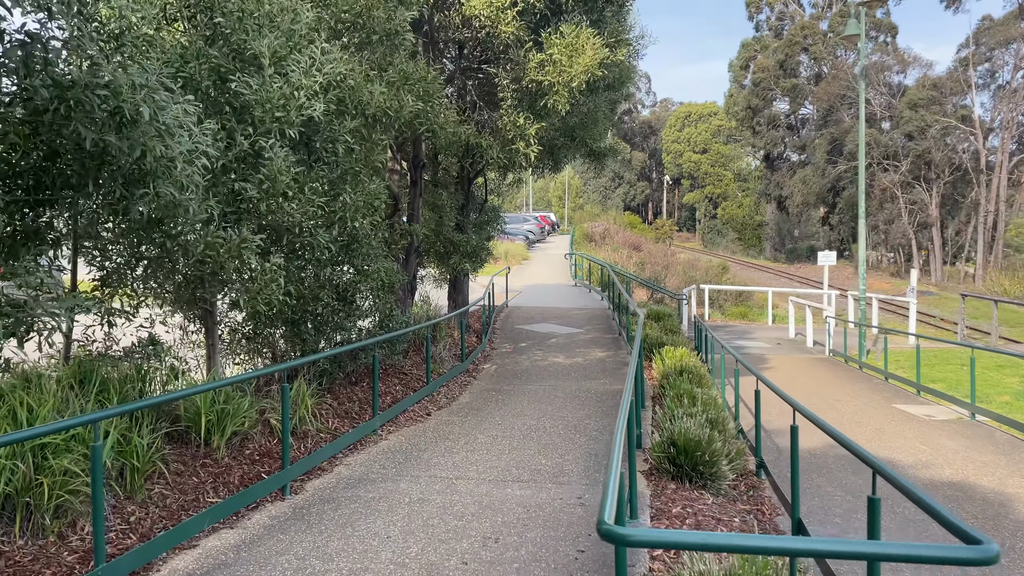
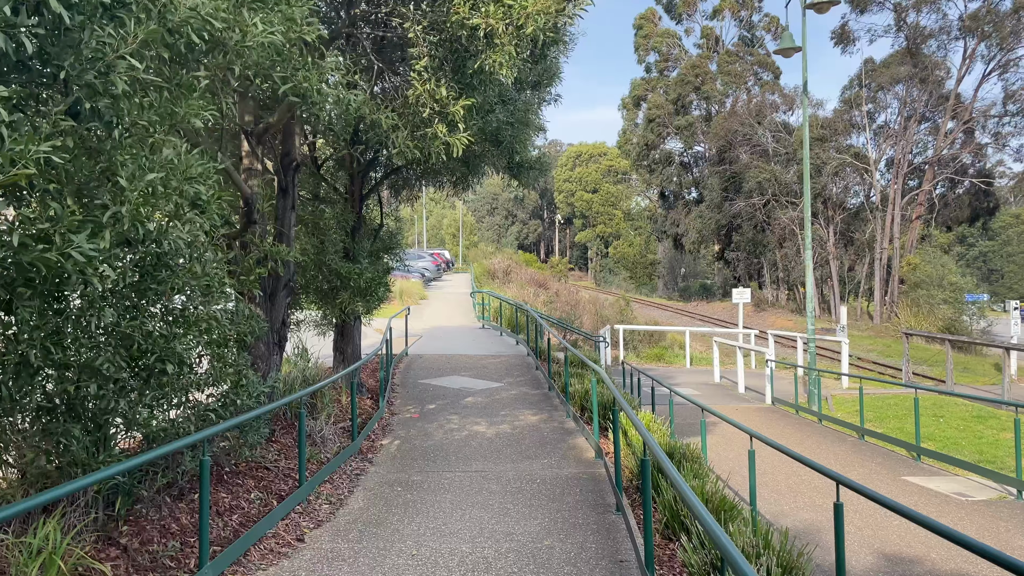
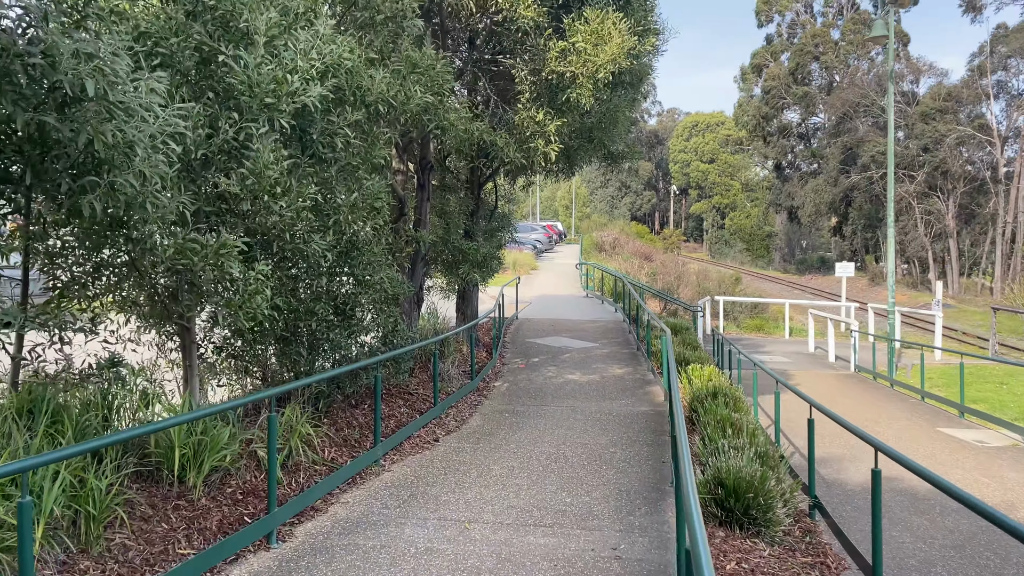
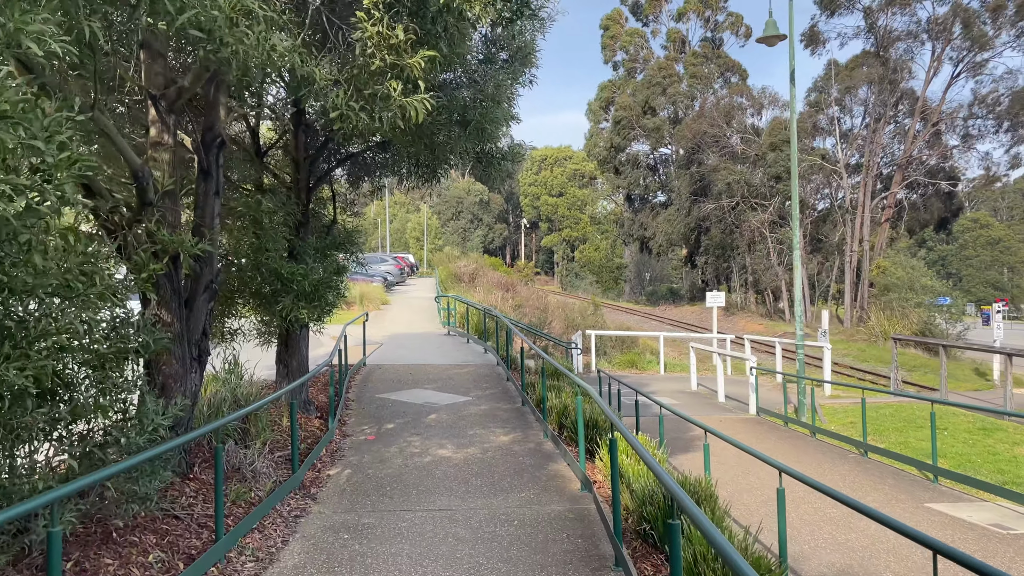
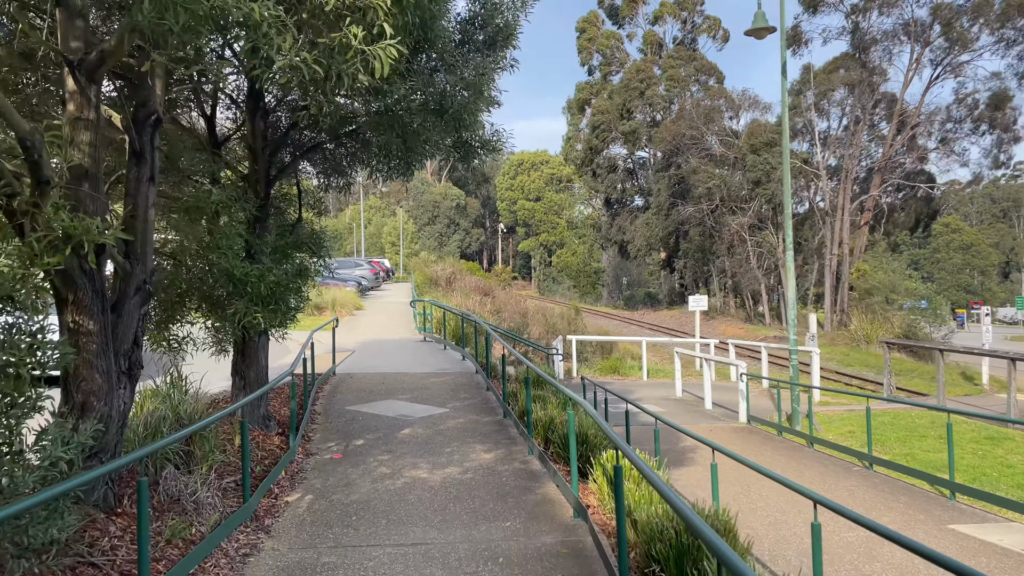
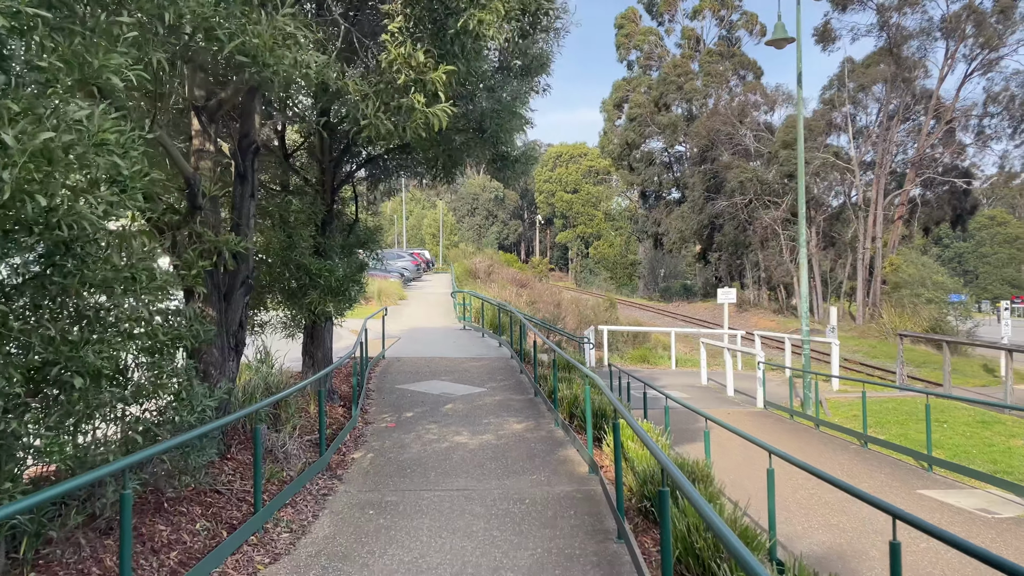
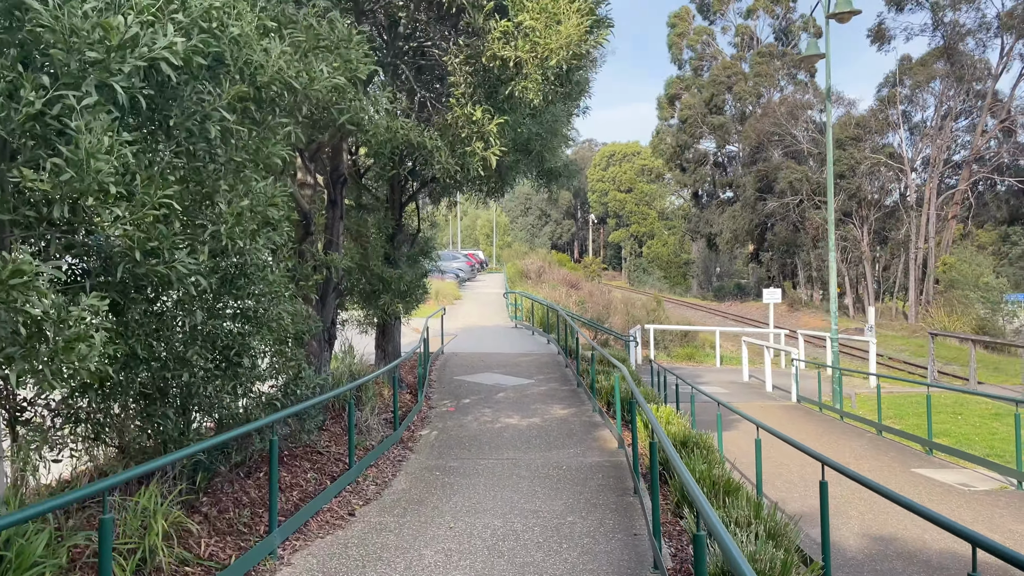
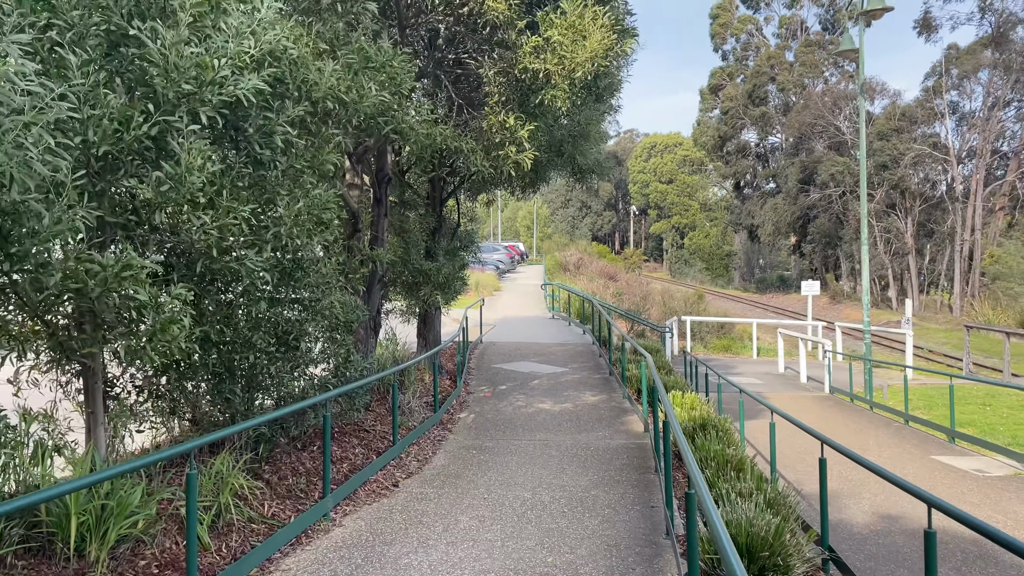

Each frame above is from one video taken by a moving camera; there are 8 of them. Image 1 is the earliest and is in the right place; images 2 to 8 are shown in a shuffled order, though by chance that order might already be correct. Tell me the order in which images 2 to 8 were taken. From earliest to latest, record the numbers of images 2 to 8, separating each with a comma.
3, 8, 7, 2, 6, 4, 5
